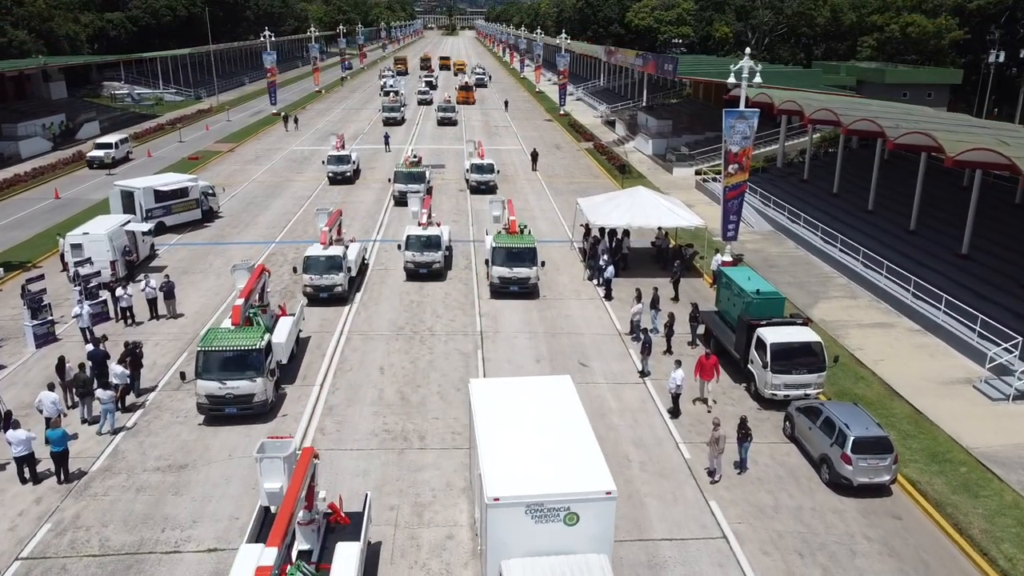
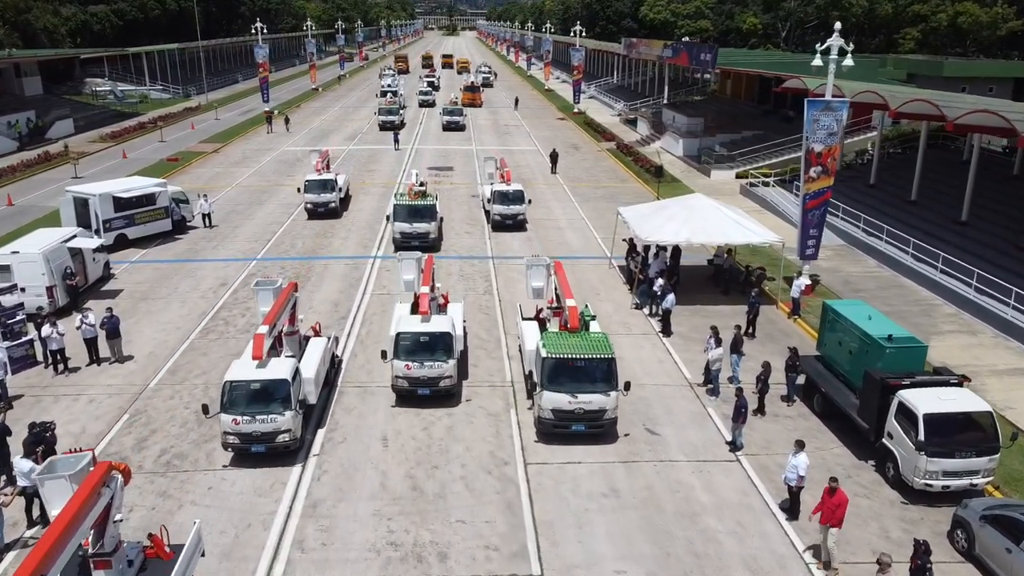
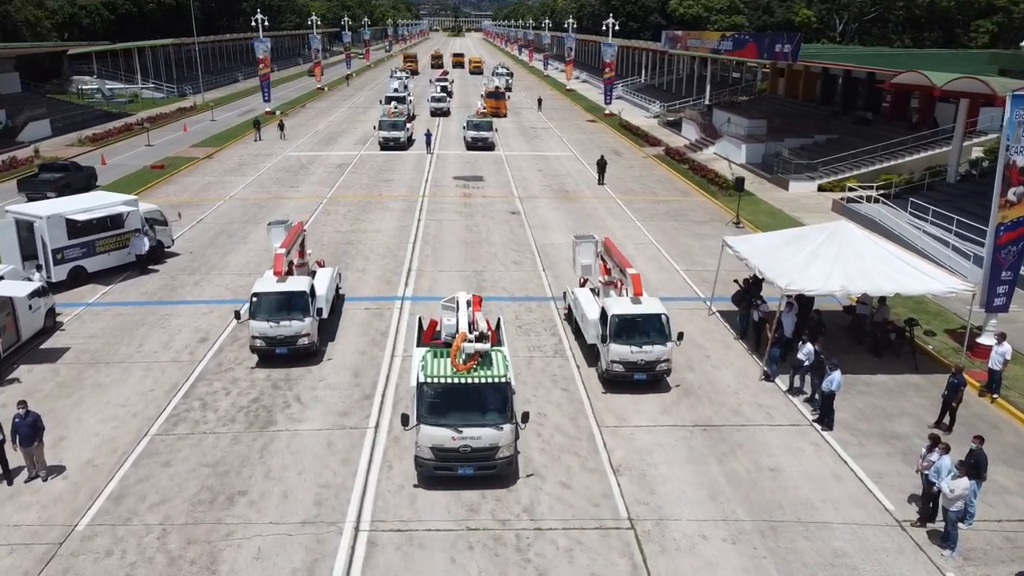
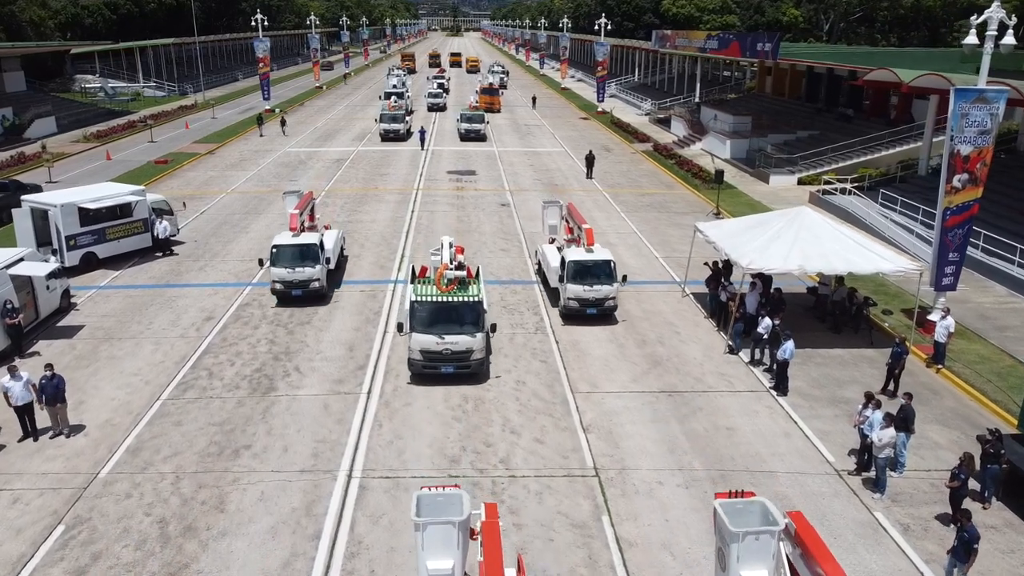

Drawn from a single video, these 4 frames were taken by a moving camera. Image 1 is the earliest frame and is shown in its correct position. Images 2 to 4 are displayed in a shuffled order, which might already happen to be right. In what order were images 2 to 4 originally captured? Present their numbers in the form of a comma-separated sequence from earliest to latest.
2, 4, 3
